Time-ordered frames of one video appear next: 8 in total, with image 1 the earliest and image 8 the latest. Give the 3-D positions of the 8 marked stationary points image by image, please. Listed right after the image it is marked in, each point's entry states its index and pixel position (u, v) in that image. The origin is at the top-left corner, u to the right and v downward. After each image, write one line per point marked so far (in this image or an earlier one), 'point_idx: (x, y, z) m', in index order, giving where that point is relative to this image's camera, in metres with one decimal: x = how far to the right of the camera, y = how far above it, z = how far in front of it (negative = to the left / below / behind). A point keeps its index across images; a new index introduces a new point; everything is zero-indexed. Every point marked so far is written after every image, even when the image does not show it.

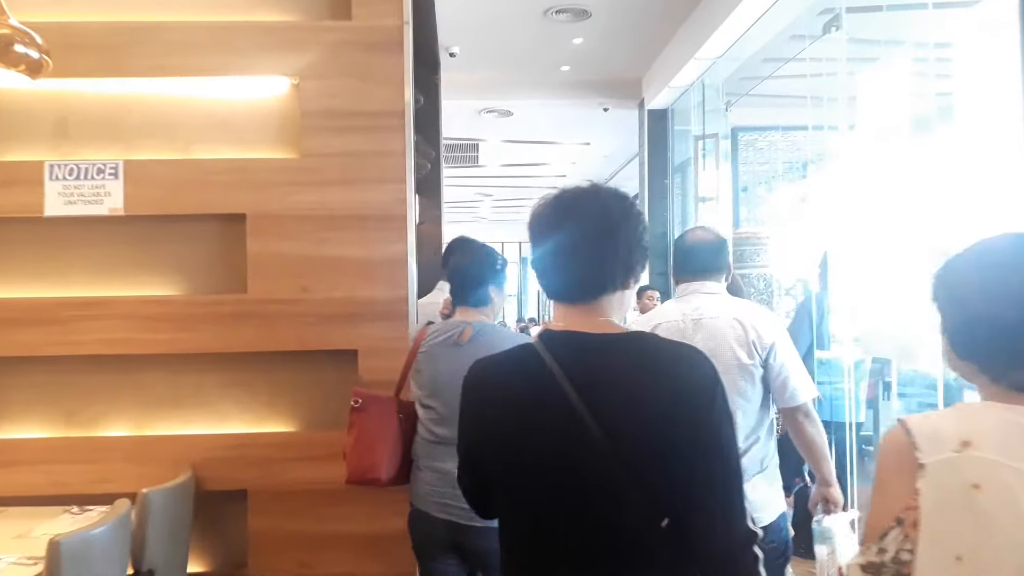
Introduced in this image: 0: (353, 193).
0: (-0.3, +0.2, +2.2) m
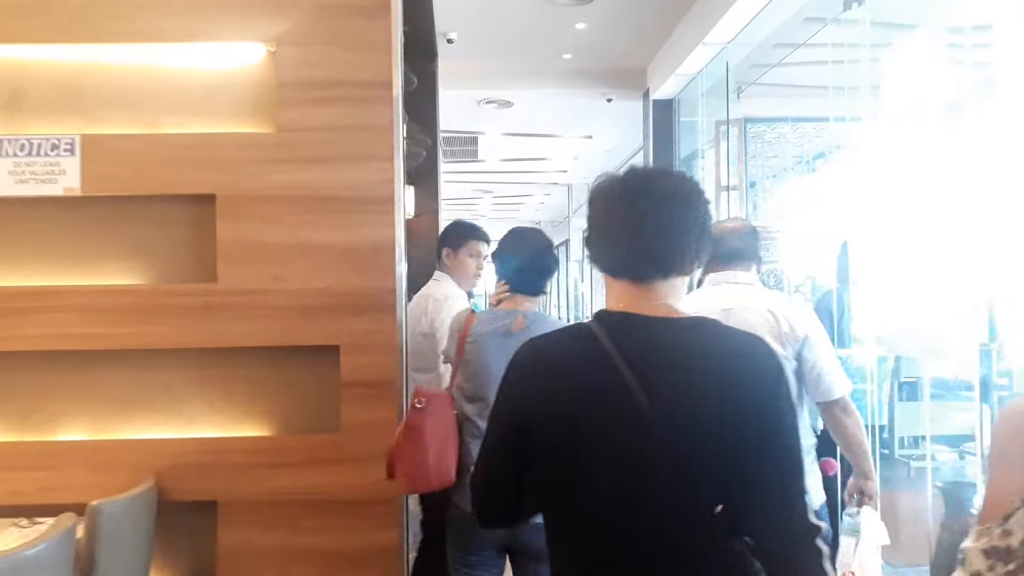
0: (-0.3, +0.2, +2.0) m
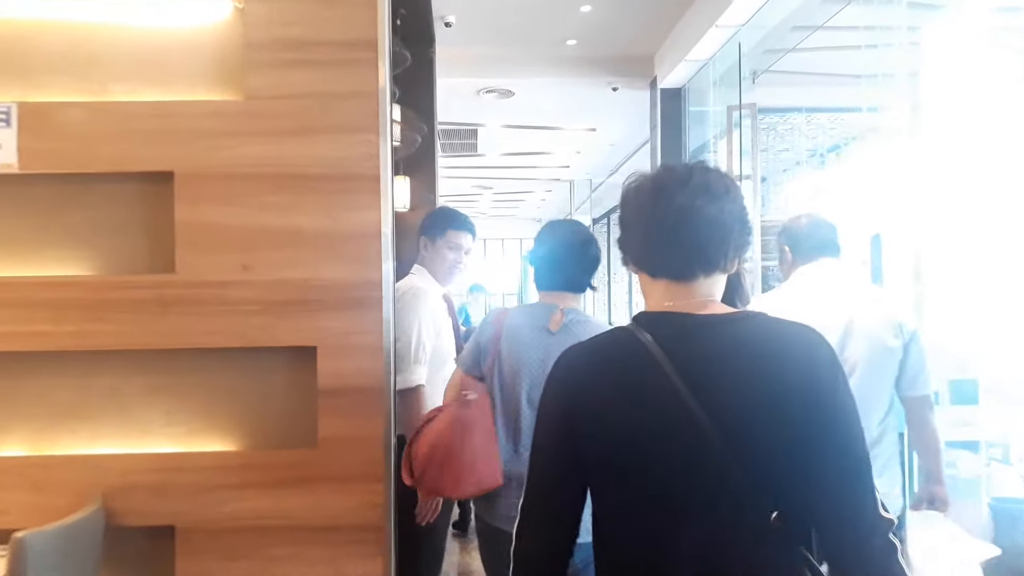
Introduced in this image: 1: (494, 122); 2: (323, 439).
0: (-0.3, +0.2, +1.7) m
1: (-0.1, +1.0, +6.7) m
2: (-0.3, -0.2, +1.7) m
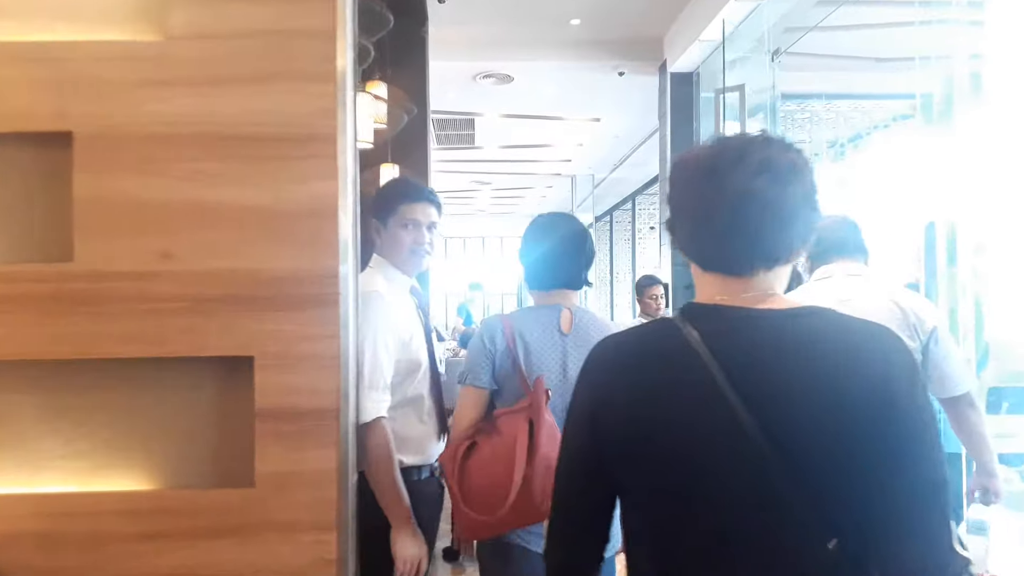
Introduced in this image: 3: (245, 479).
0: (-0.3, +0.2, +1.3) m
1: (-0.1, +1.0, +6.3) m
2: (-0.3, -0.2, +1.3) m
3: (-0.3, -0.2, +1.4) m
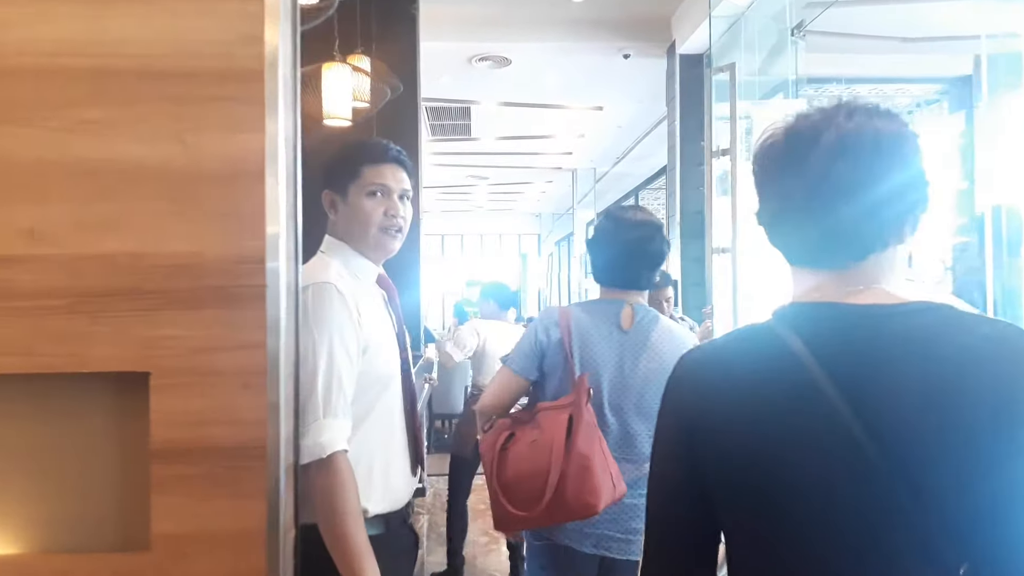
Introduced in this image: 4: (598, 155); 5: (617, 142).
0: (-0.3, +0.2, +1.0) m
1: (-0.1, +1.0, +5.9) m
2: (-0.3, -0.2, +1.0) m
3: (-0.3, -0.2, +1.0) m
4: (+0.6, +1.0, +7.9) m
5: (+0.7, +1.0, +7.4) m
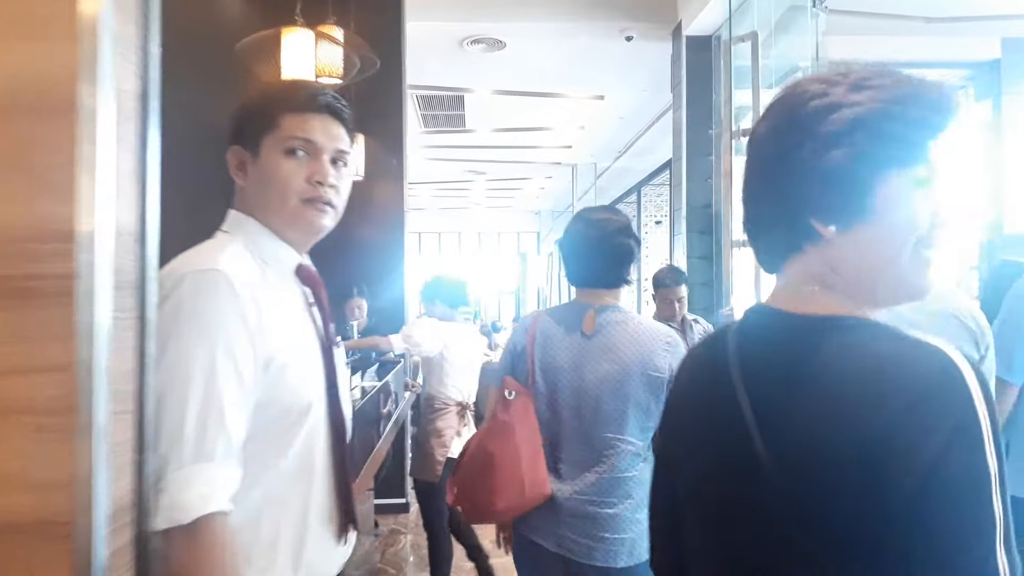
0: (-0.4, +0.2, +0.7) m
1: (-0.1, +1.0, +5.6) m
2: (-0.3, -0.2, +0.6) m
3: (-0.4, -0.2, +0.7) m
4: (+0.6, +1.0, +7.6) m
5: (+0.7, +1.0, +7.0) m
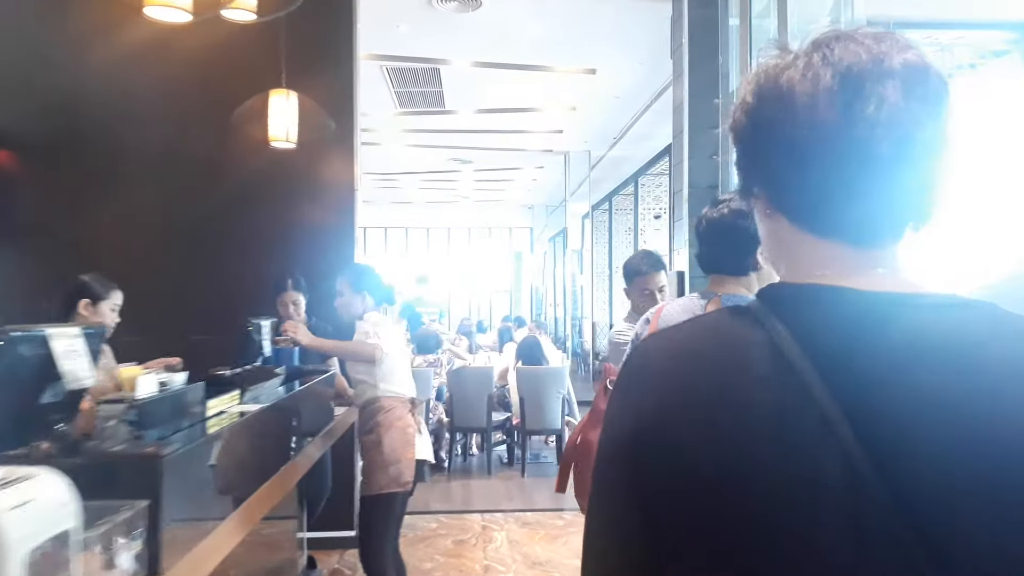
0: (-0.4, +0.3, +0.1) m
1: (-0.2, +1.0, +5.0) m
2: (-0.4, -0.2, 0.0) m
3: (-0.5, -0.2, +0.1) m
4: (+0.5, +1.0, +7.0) m
5: (+0.6, +1.0, +6.4) m
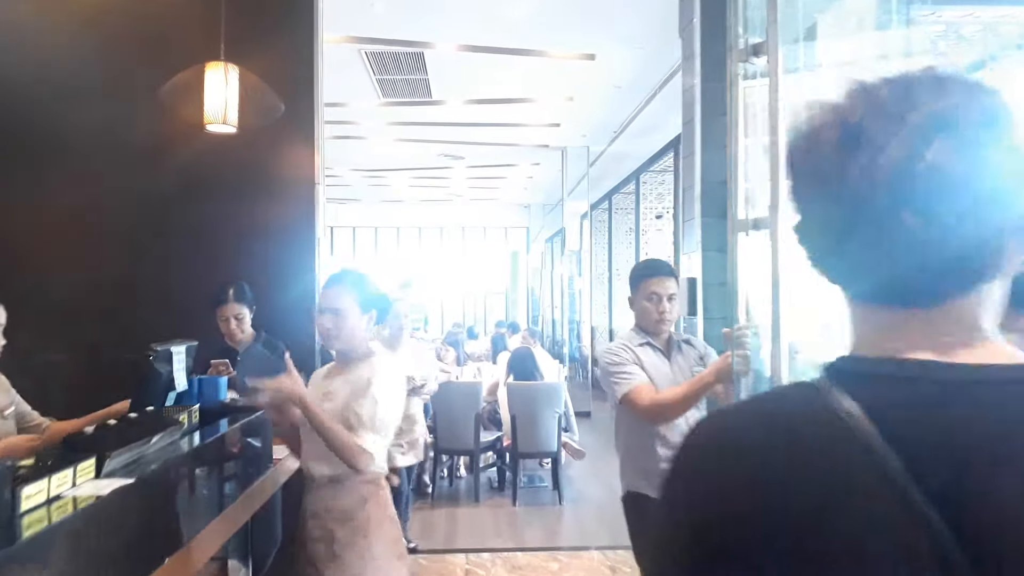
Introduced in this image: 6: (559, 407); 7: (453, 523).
0: (-0.5, +0.2, -0.4) m
1: (-0.3, +1.0, +4.5) m
2: (-0.5, -0.2, -0.4) m
3: (-0.5, -0.2, -0.4) m
4: (+0.5, +1.0, +6.5) m
5: (+0.5, +1.0, +6.0) m
6: (+0.2, -0.4, +4.2) m
7: (-0.2, -0.8, +3.9) m
